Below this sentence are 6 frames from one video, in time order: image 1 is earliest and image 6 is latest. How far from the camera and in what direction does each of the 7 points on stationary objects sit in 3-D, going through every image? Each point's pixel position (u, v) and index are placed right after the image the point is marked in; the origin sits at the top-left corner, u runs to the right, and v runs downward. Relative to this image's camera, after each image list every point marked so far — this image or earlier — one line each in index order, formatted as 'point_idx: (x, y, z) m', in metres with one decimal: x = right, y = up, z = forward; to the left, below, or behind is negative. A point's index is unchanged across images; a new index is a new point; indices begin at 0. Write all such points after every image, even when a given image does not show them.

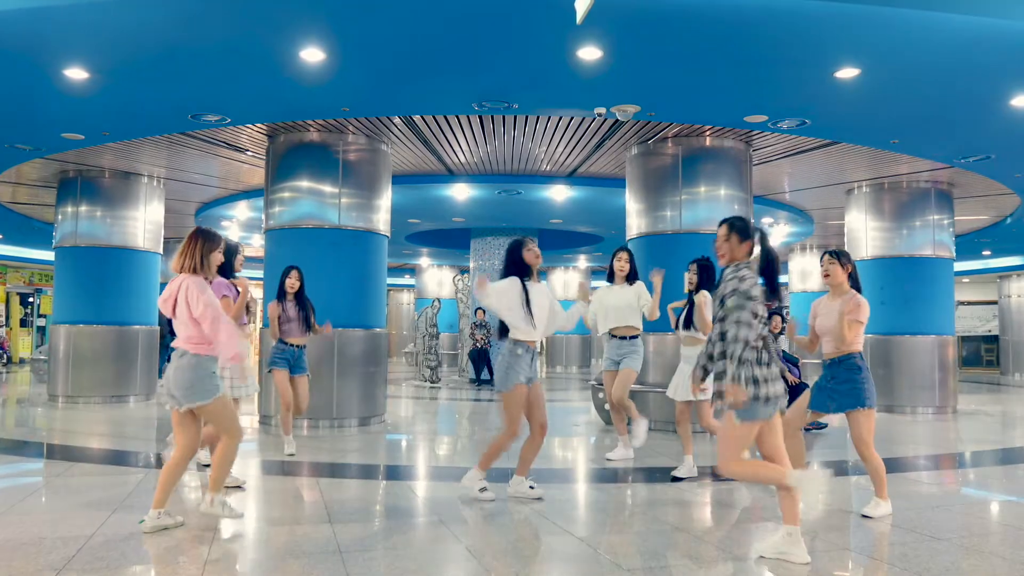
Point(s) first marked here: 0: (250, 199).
0: (-4.5, +1.5, +12.5) m
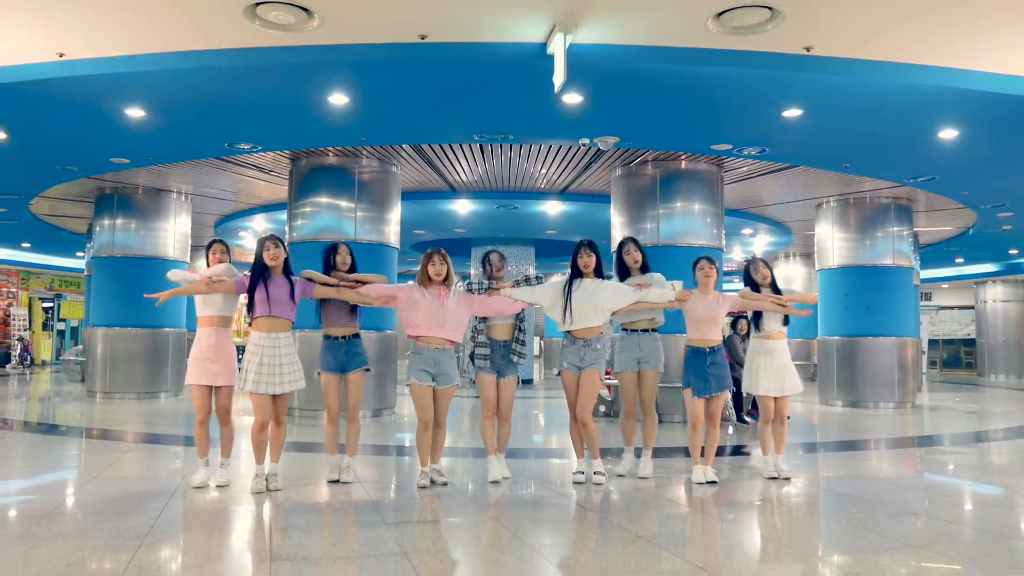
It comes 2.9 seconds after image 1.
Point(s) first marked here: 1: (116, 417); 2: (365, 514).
0: (-4.6, +1.4, +13.5) m
1: (-5.7, -1.8, +10.4) m
2: (-0.9, -1.4, +4.6) m
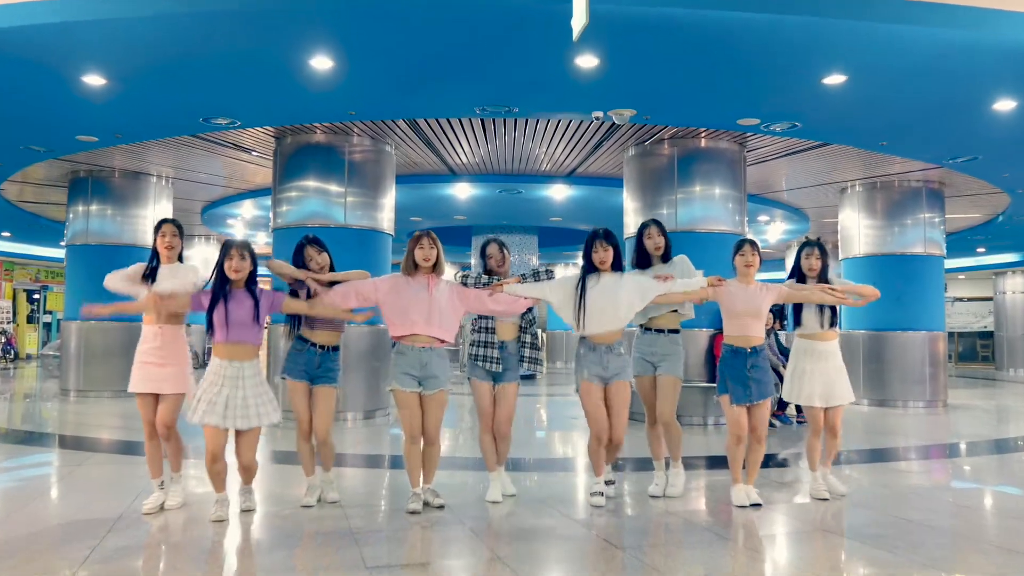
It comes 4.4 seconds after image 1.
0: (-4.5, +1.6, +12.7) m
1: (-5.6, -1.7, +9.6) m
2: (-0.9, -1.4, +3.8) m
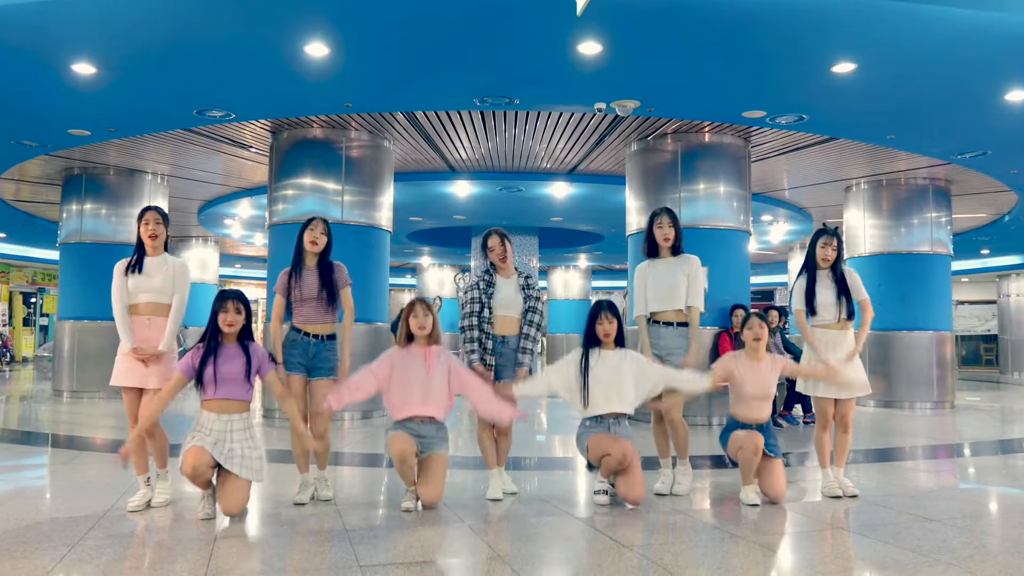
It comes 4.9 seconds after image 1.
0: (-4.5, +1.6, +12.6) m
1: (-5.6, -1.7, +9.5) m
2: (-0.9, -1.3, +3.6) m
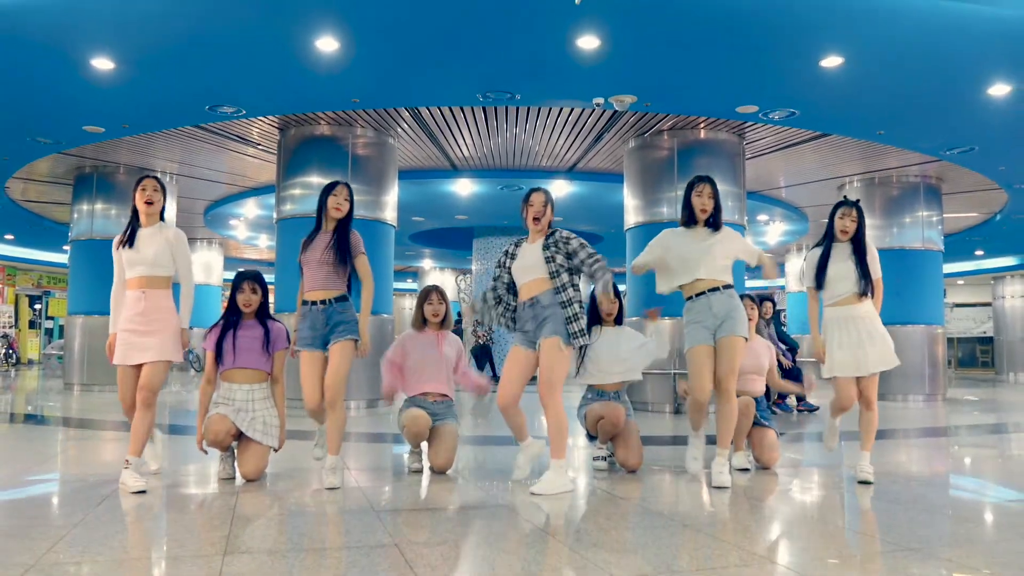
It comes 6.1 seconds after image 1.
0: (-4.5, +1.6, +12.8) m
1: (-5.6, -1.6, +9.7) m
2: (-0.9, -1.1, +3.8) m
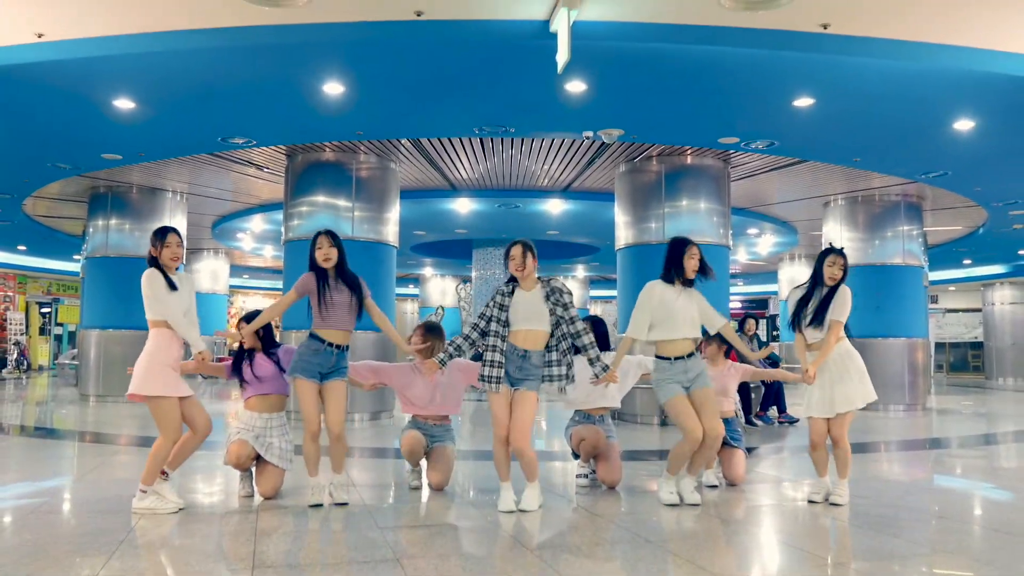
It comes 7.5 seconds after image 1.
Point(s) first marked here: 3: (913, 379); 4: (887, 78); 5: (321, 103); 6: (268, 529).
0: (-4.6, +1.4, +13.3) m
1: (-5.7, -1.9, +10.1) m
2: (-0.9, -1.4, +4.3) m
3: (+6.3, -1.4, +11.3) m
4: (+3.1, +1.7, +5.9) m
5: (-1.7, +1.7, +6.5) m
6: (-1.4, -1.4, +4.0) m
